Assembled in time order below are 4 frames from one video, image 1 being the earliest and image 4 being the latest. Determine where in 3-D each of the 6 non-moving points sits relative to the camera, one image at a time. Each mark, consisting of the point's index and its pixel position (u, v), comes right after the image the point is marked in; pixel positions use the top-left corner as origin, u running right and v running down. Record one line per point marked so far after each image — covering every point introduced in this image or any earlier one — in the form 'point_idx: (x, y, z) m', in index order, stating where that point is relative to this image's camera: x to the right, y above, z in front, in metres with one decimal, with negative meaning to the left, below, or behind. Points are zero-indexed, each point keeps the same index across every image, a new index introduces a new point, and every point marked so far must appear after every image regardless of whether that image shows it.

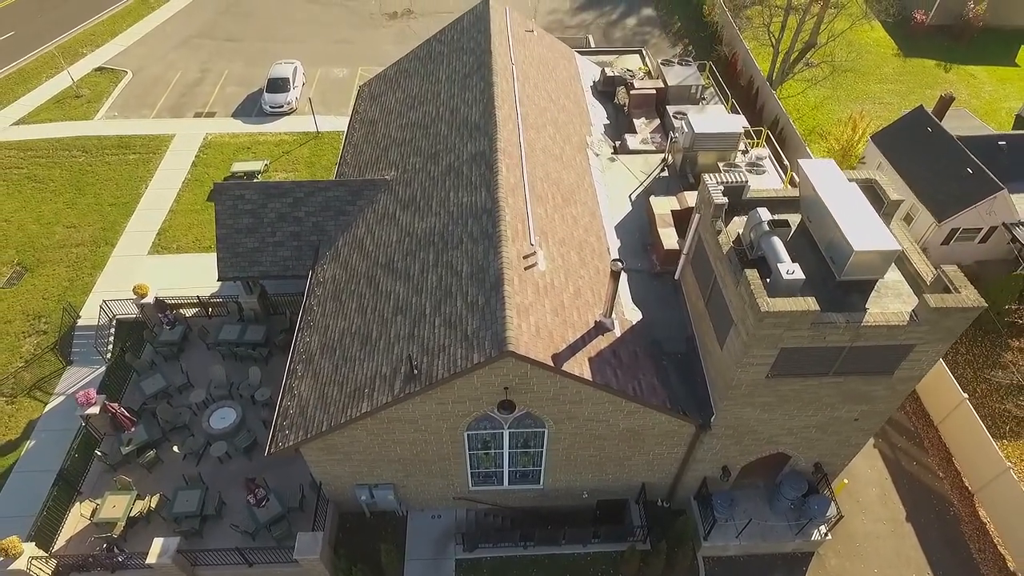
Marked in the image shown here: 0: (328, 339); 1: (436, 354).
0: (-5.0, -1.4, +16.9) m
1: (-1.7, -1.5, +13.9) m
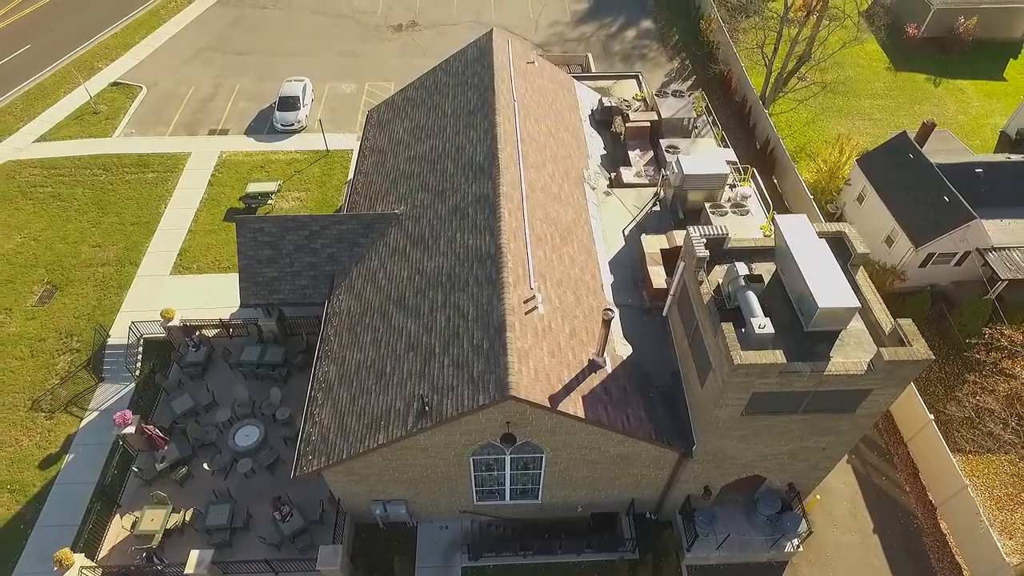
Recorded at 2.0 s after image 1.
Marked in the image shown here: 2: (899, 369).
0: (-5.0, -2.4, +18.5) m
1: (-1.7, -2.6, +15.5) m
2: (+8.6, -1.8, +13.9) m
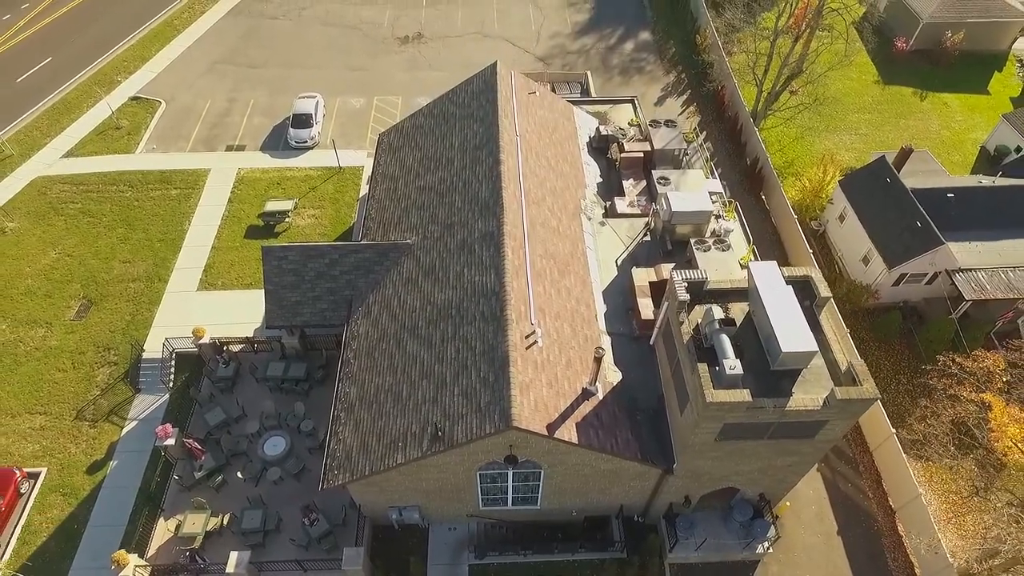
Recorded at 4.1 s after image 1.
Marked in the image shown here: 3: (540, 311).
0: (-4.9, -3.4, +20.7) m
1: (-1.6, -3.8, +17.7) m
2: (+8.7, -3.0, +16.0) m
3: (+0.9, -0.7, +19.5) m
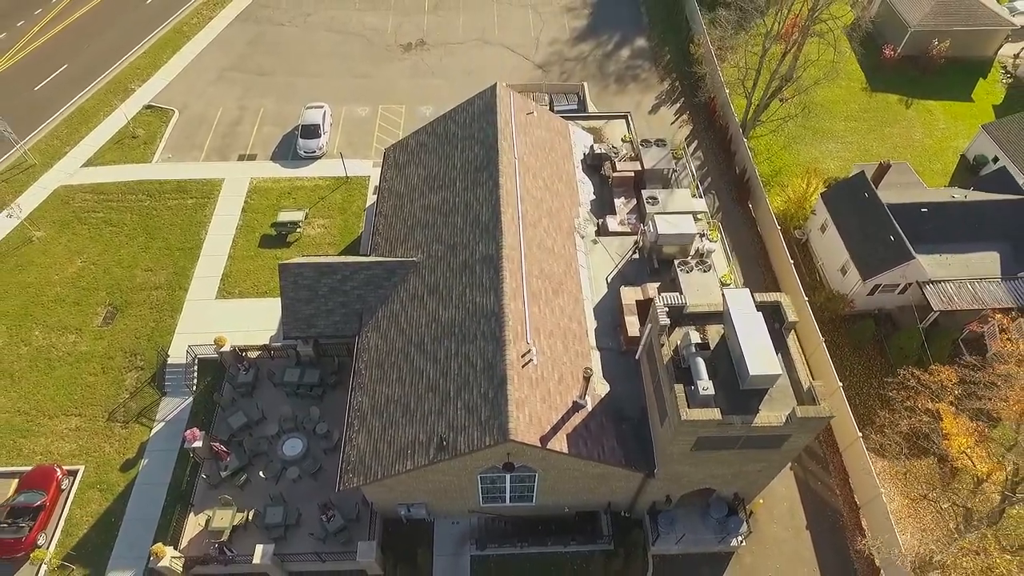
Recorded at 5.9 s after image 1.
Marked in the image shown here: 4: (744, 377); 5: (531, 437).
0: (-5.0, -4.1, +22.7) m
1: (-1.7, -4.6, +19.8) m
2: (+8.6, -3.9, +18.1) m
3: (+0.8, -1.5, +21.5) m
4: (+7.0, -2.7, +18.7) m
5: (+0.6, -4.6, +19.0) m
